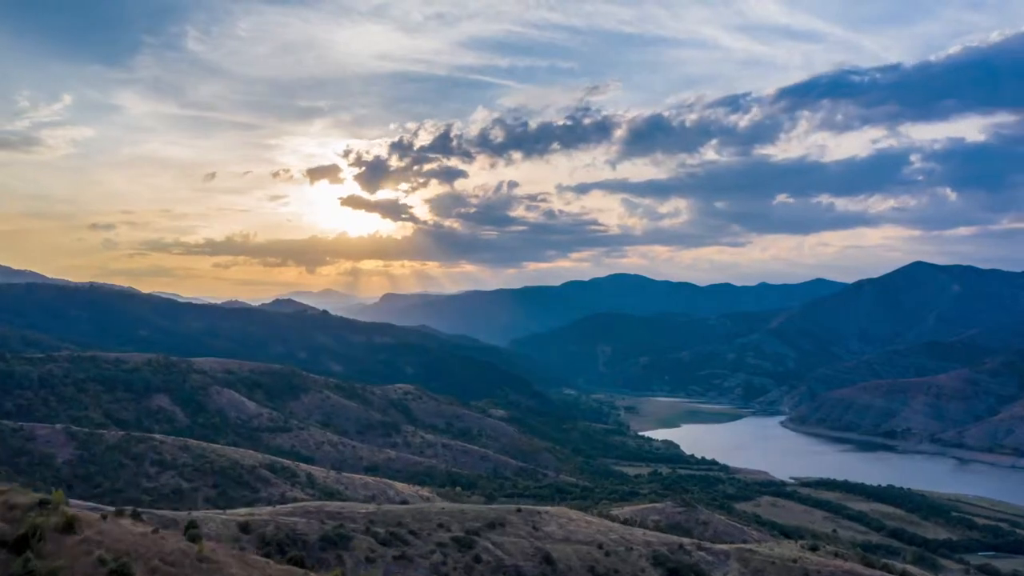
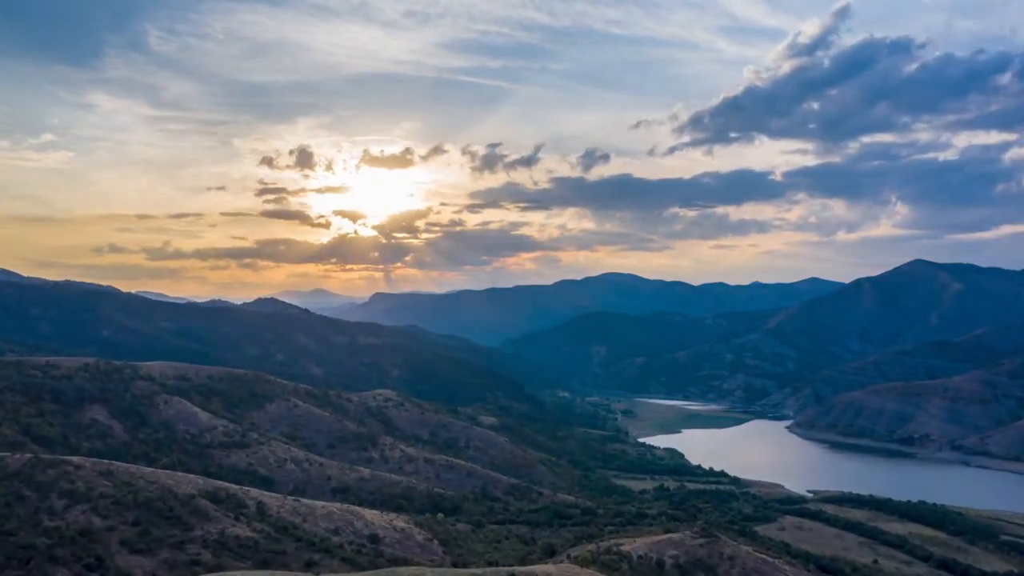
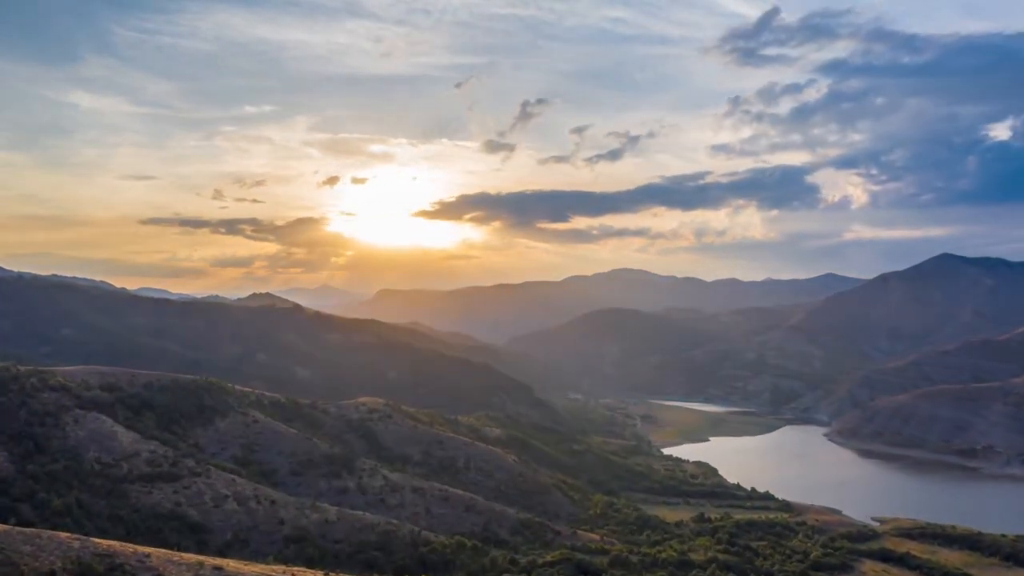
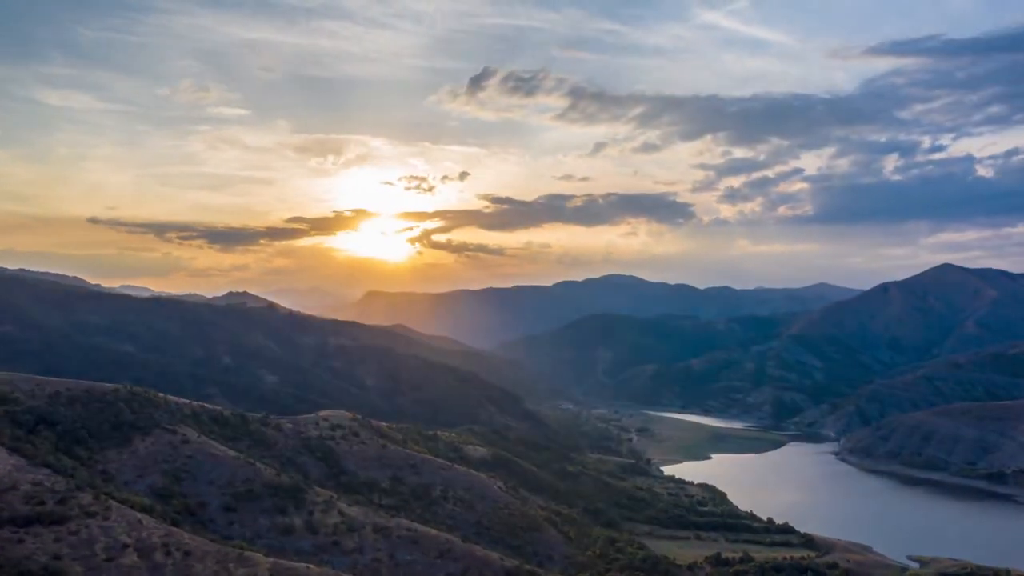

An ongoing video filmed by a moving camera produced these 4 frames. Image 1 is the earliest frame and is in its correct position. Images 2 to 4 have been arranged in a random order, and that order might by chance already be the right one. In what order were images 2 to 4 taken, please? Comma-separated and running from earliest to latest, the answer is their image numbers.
2, 3, 4
